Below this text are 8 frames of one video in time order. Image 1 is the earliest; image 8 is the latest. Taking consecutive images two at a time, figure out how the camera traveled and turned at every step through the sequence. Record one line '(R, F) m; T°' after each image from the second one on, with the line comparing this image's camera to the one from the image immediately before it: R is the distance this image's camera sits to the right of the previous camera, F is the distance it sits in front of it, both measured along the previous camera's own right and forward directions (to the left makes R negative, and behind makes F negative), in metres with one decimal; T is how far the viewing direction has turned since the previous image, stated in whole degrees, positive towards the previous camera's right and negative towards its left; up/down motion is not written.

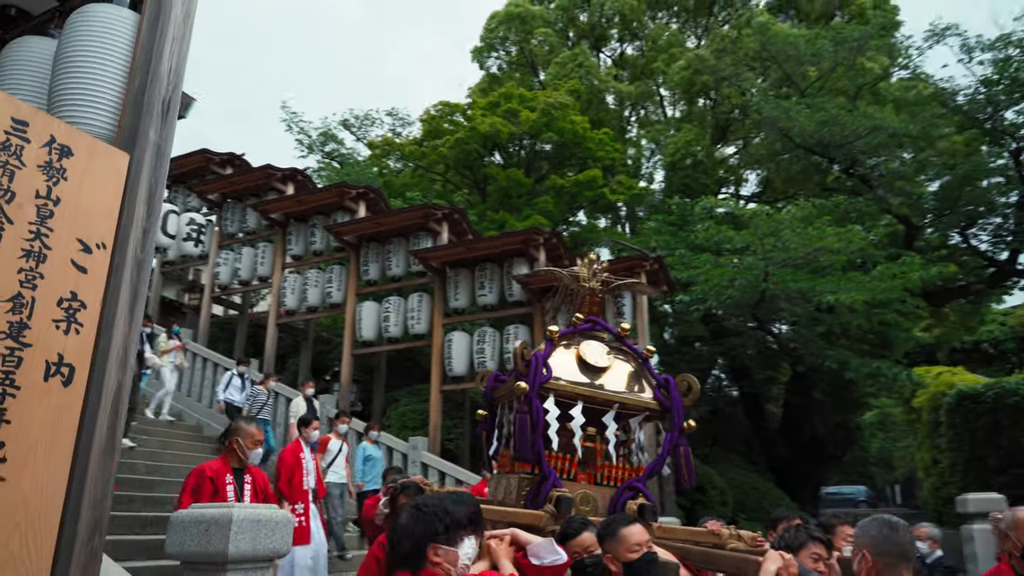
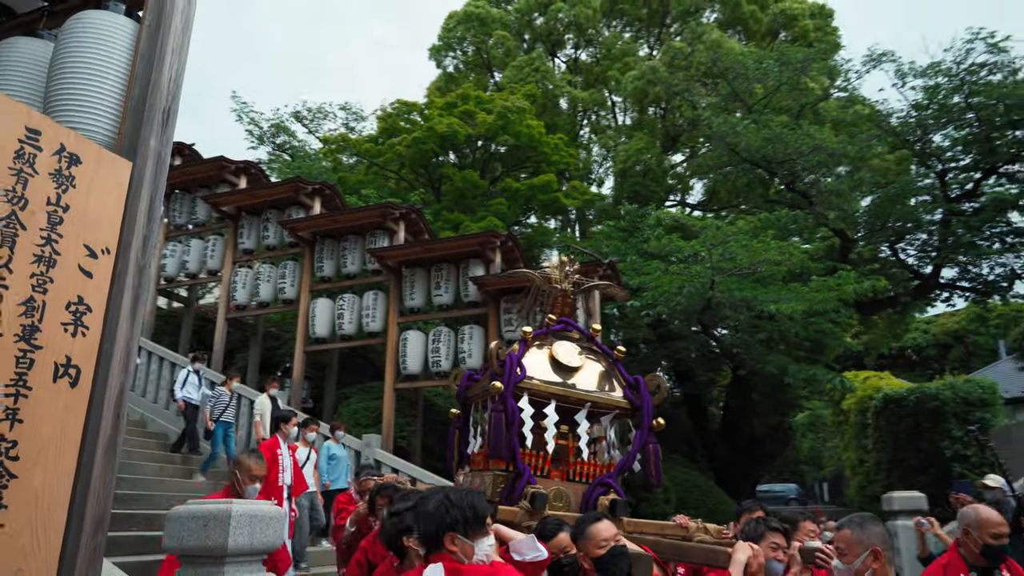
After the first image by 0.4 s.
(-0.2, -0.2) m; +4°
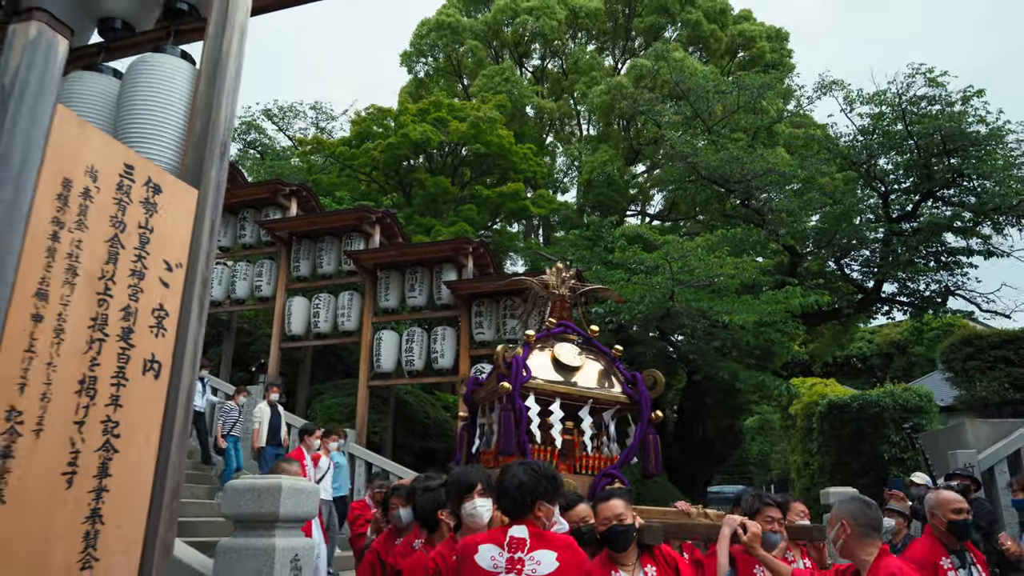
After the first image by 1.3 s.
(-0.2, -0.6) m; +3°
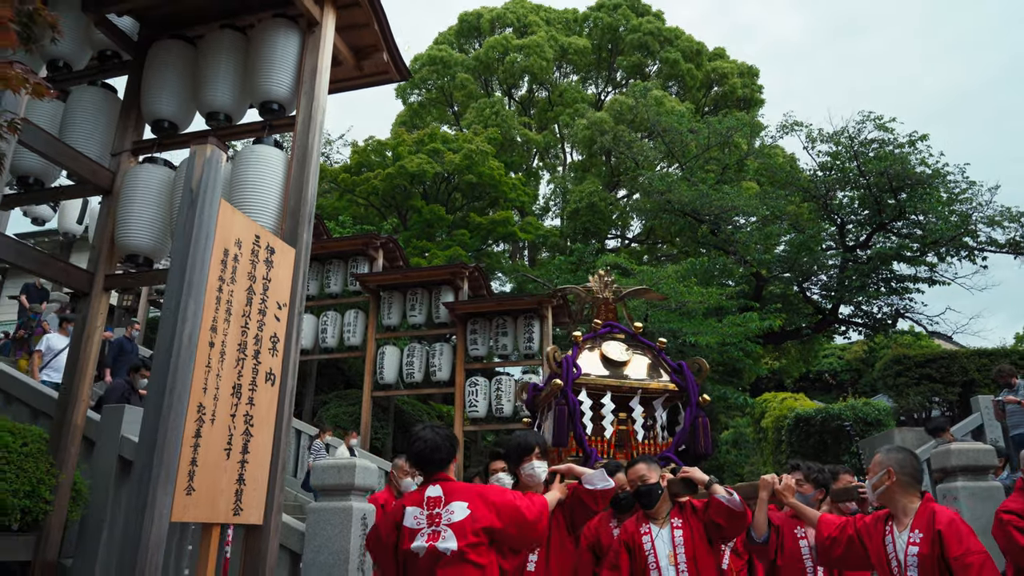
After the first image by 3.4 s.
(-0.2, -1.3) m; +1°
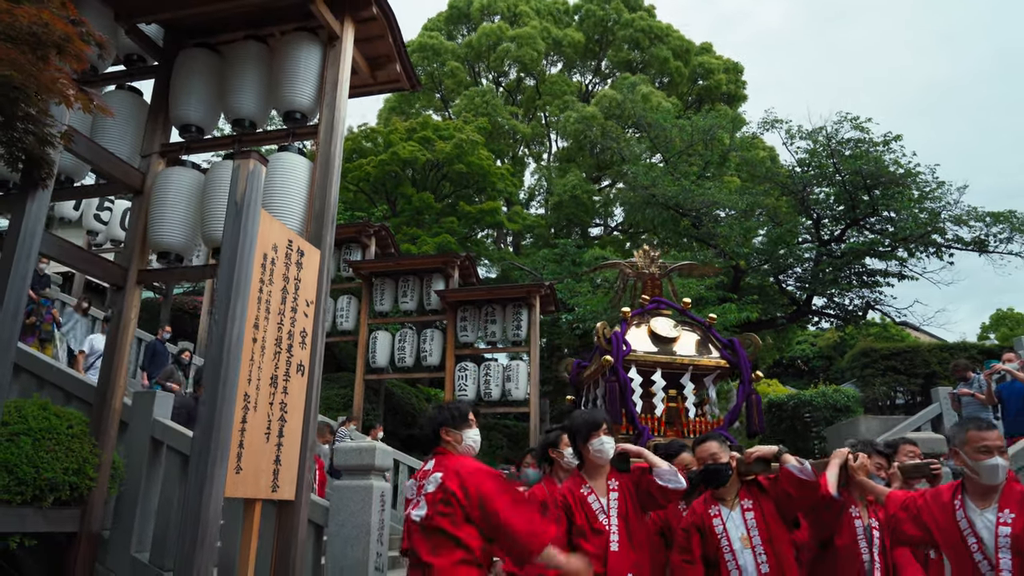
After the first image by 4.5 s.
(-0.2, -0.5) m; +2°
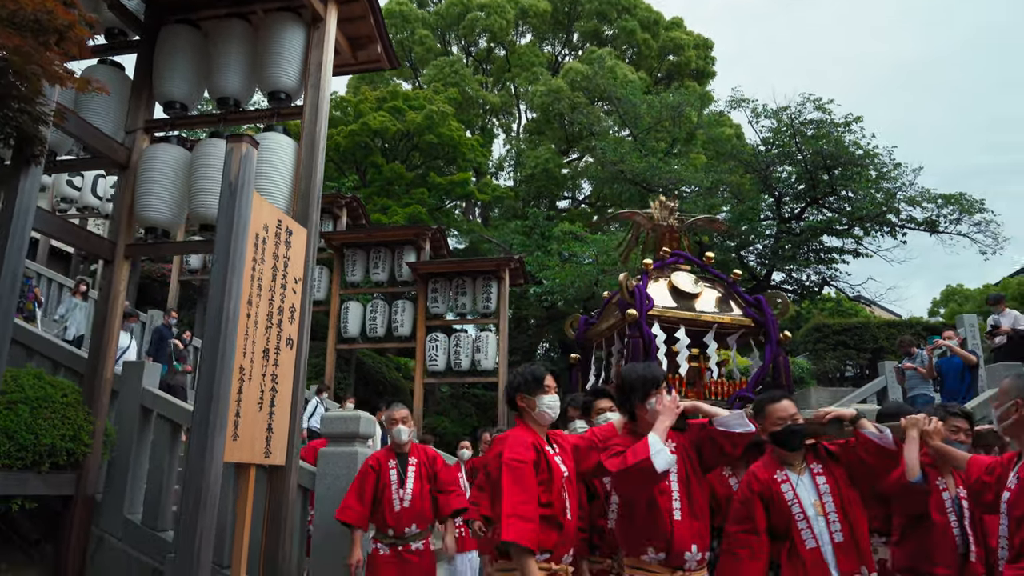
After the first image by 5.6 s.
(-0.1, -0.3) m; +3°
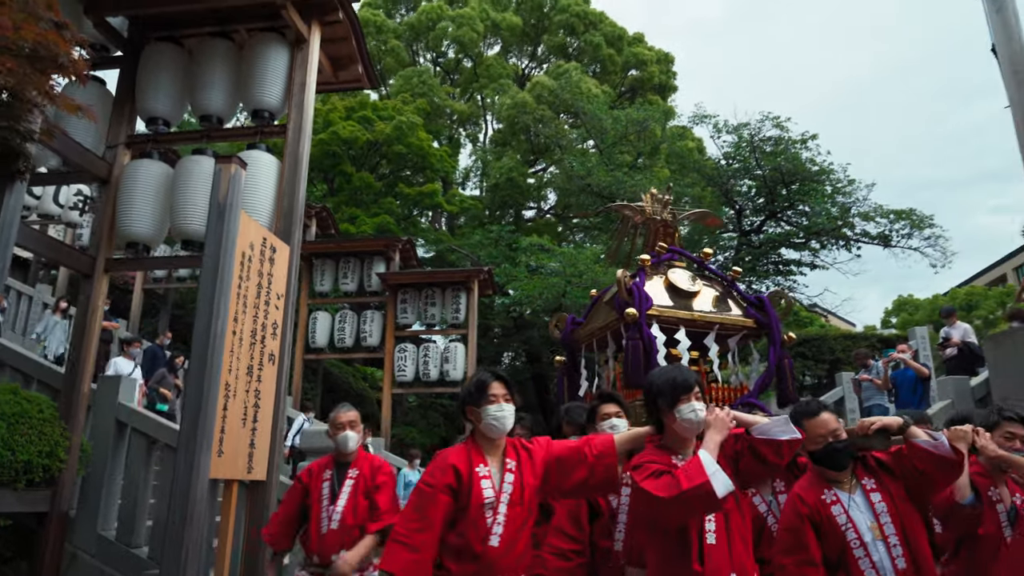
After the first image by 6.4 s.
(-0.1, -0.2) m; +3°
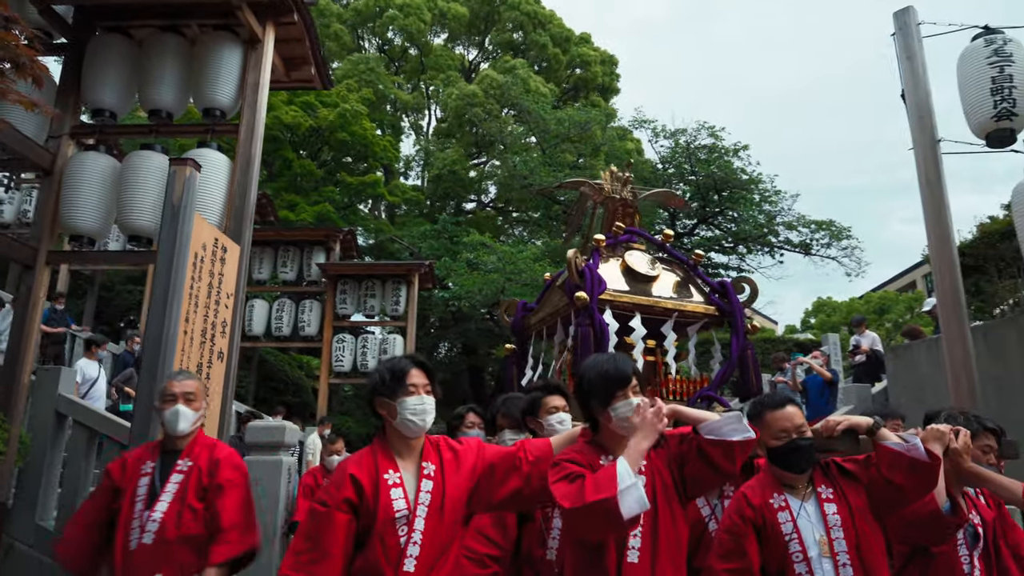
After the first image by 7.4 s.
(-0.1, -0.3) m; +5°
